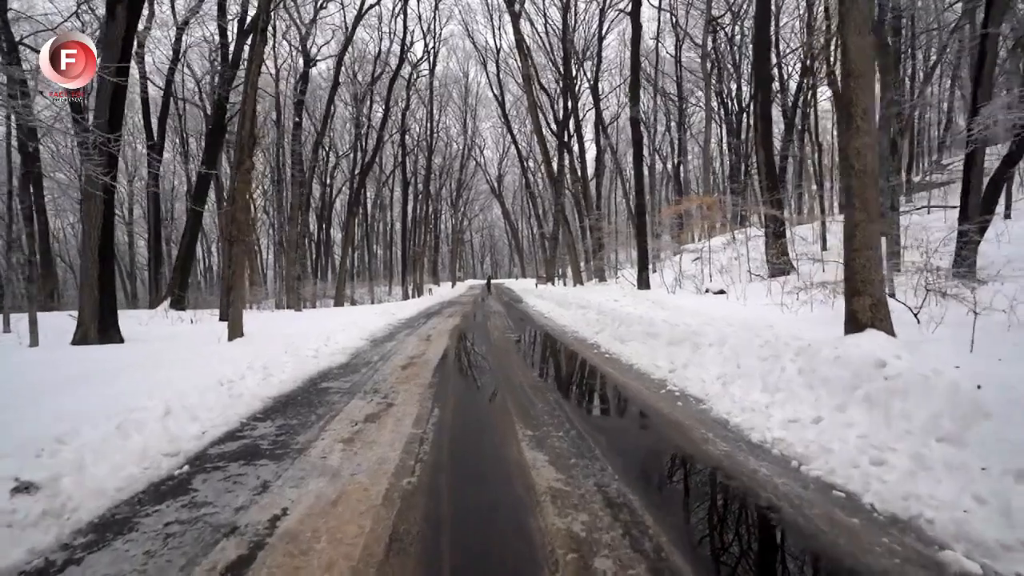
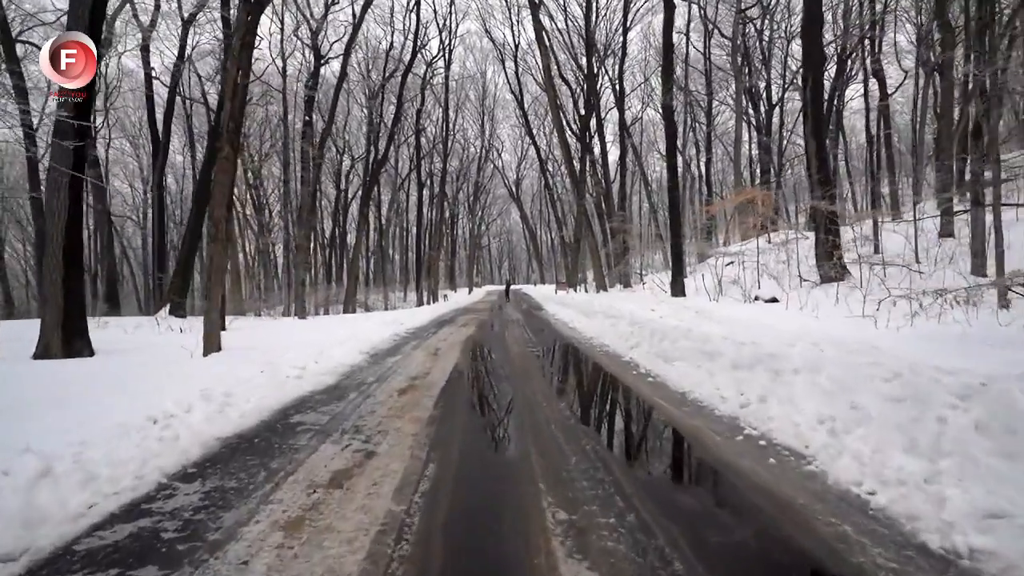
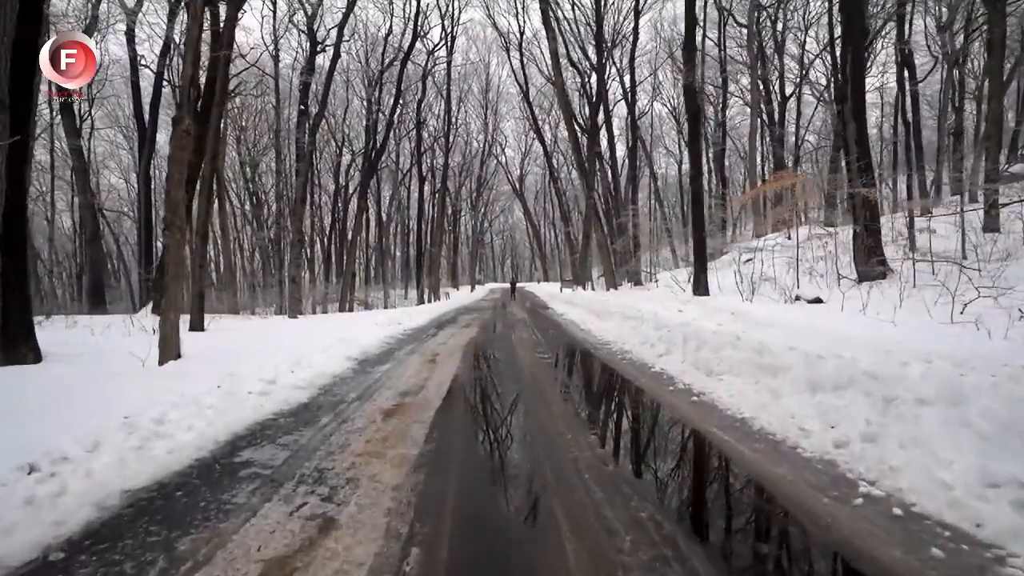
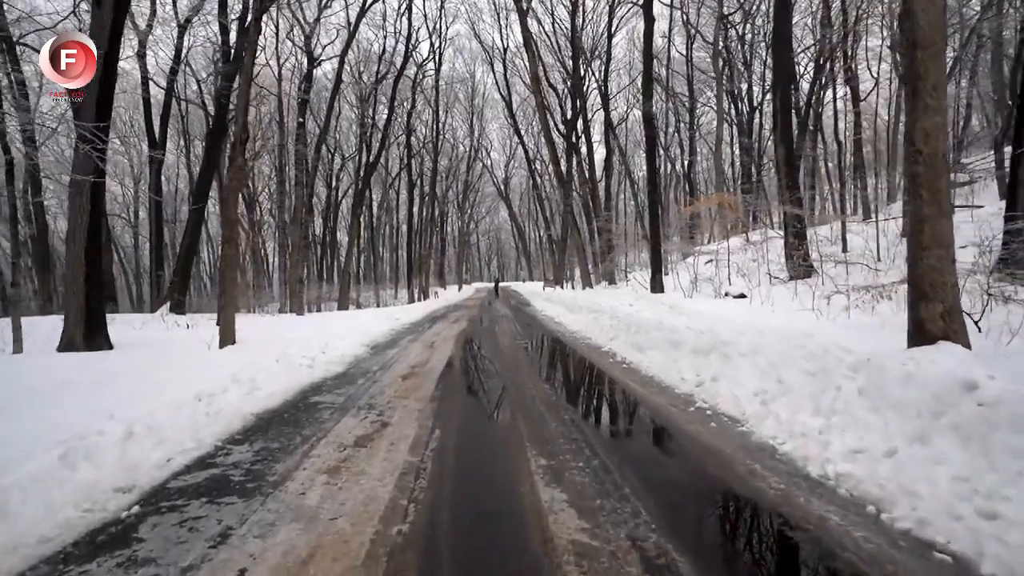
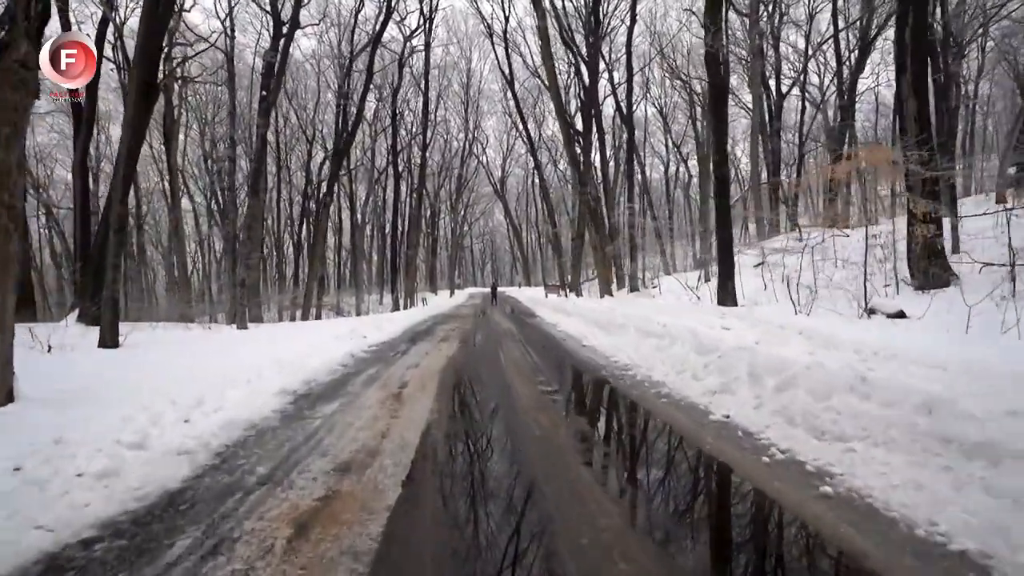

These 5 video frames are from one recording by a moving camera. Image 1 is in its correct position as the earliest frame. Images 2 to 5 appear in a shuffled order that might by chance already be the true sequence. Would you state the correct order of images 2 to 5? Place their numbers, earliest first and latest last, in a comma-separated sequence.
4, 2, 3, 5
